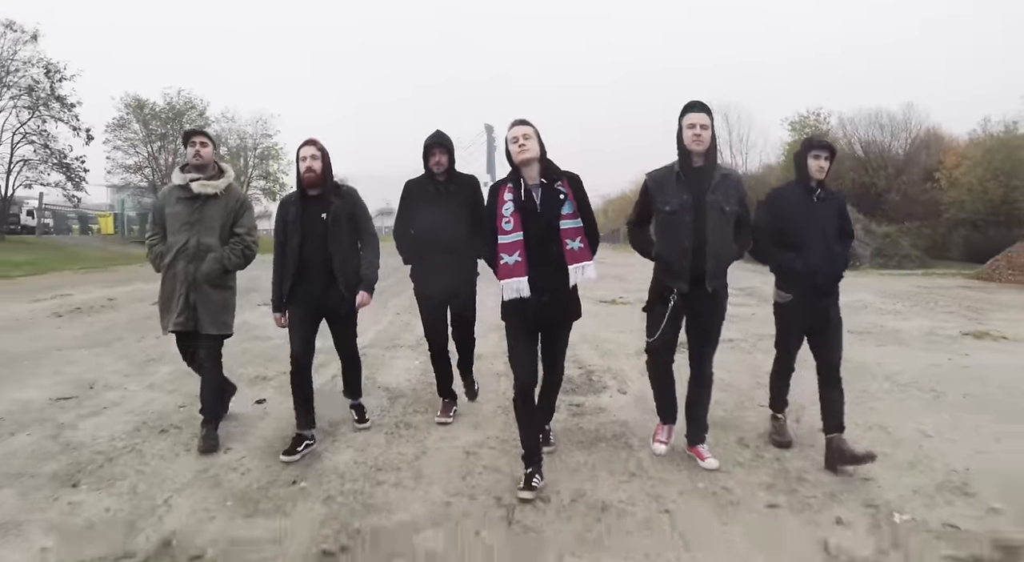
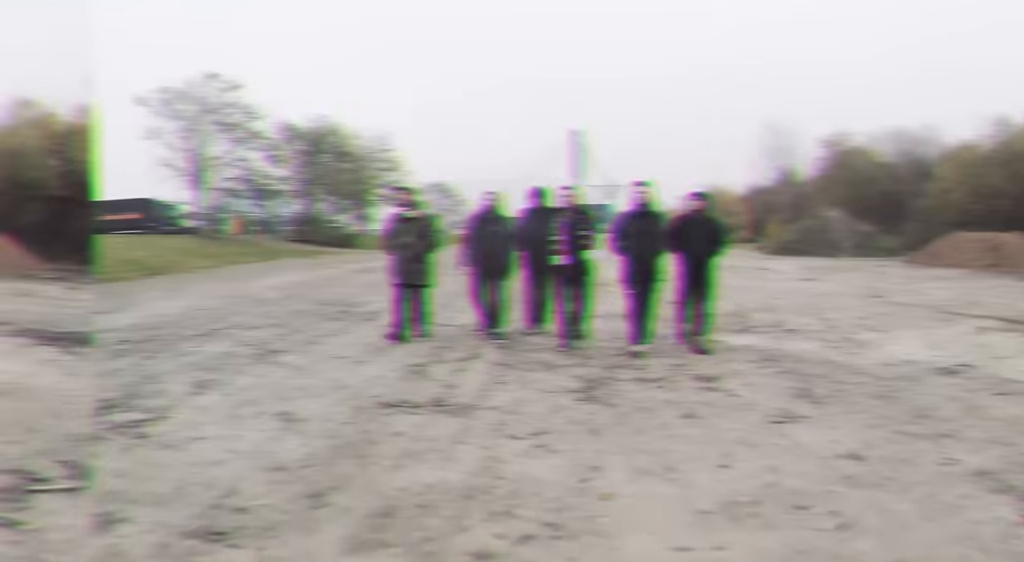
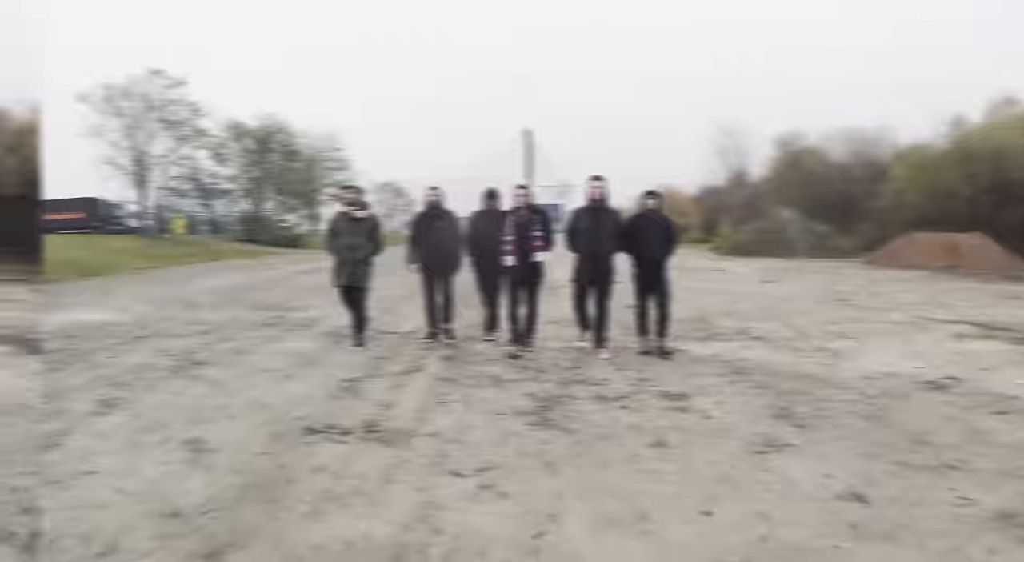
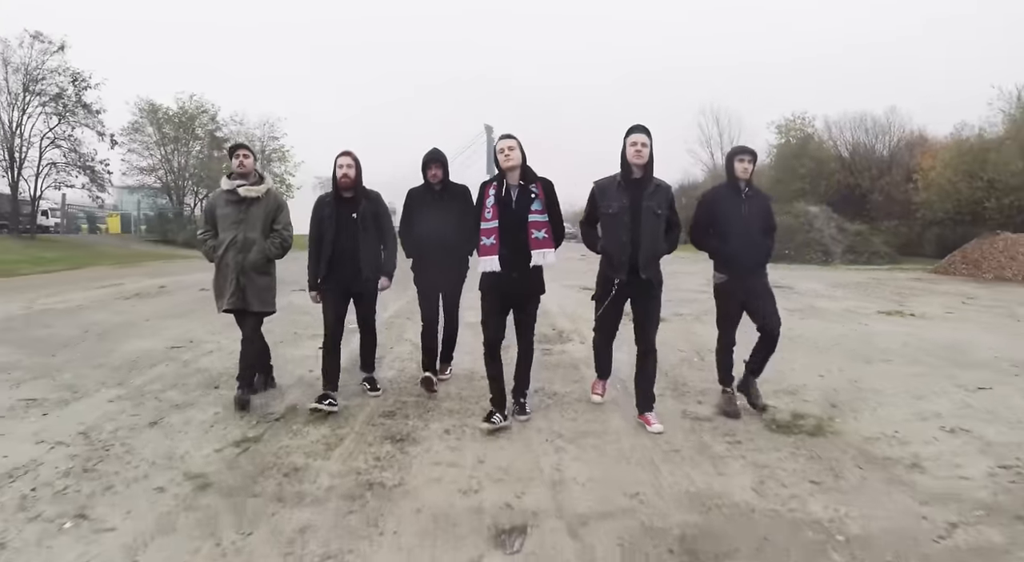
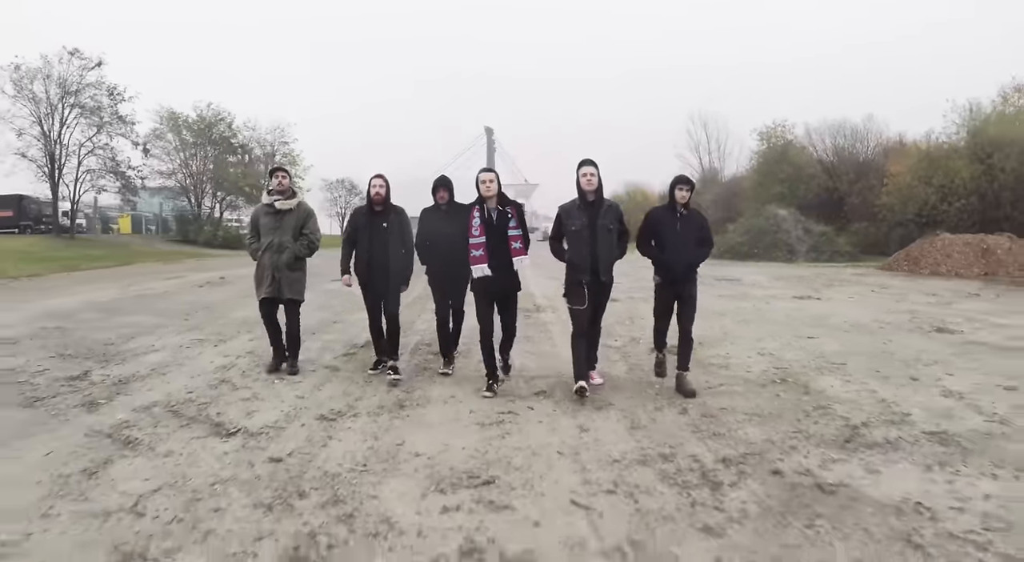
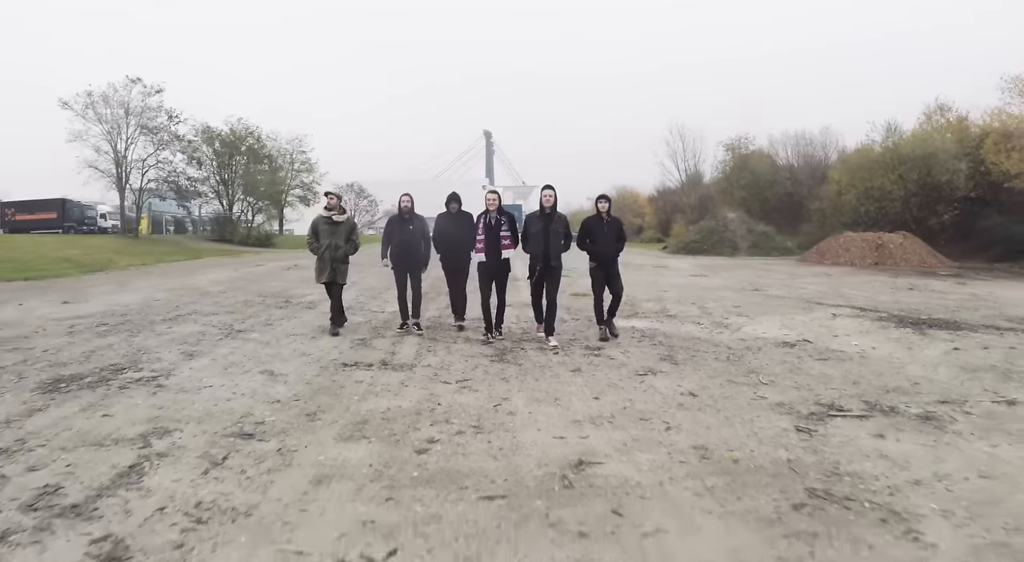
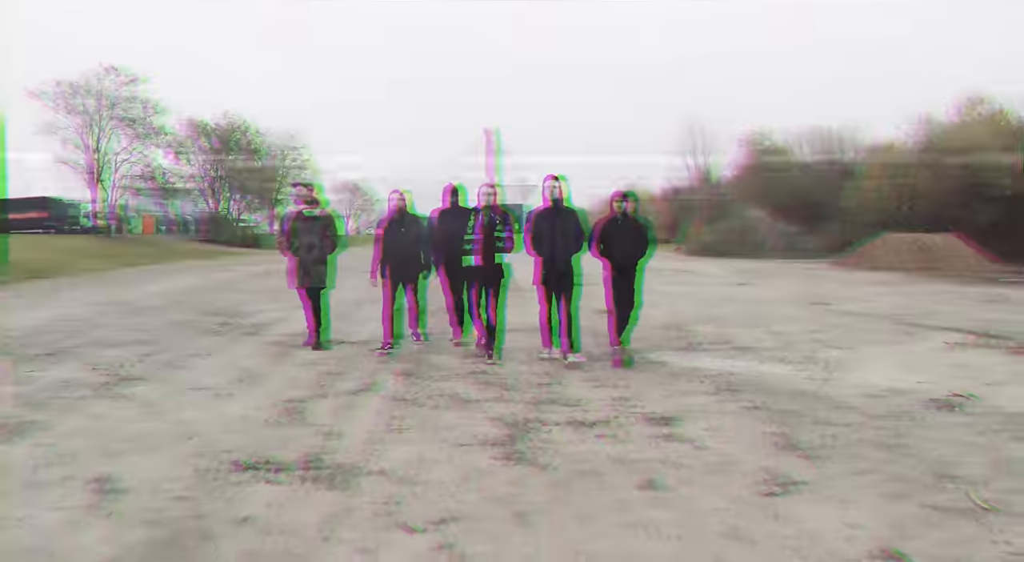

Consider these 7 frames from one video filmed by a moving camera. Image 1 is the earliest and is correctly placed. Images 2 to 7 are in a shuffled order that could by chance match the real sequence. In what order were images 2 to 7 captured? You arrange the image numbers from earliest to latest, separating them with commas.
4, 5, 7, 3, 2, 6
